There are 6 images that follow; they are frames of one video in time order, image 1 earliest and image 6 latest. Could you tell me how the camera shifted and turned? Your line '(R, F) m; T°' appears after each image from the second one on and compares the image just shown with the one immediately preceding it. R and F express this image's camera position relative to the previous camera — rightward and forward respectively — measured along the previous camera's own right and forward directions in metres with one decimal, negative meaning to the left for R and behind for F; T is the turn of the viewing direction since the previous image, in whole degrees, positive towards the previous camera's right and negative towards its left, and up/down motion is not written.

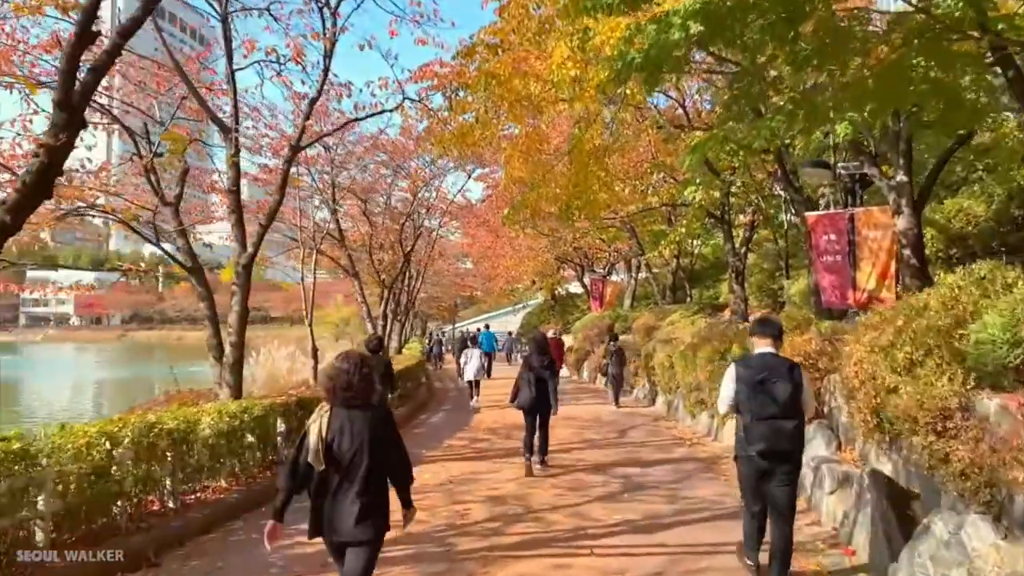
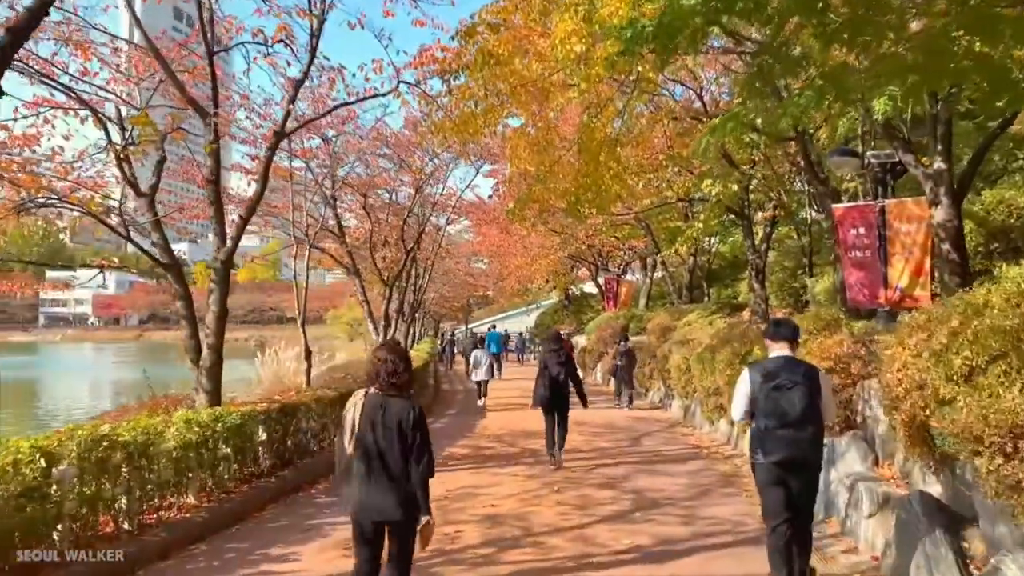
(+0.1, +0.7) m; -1°
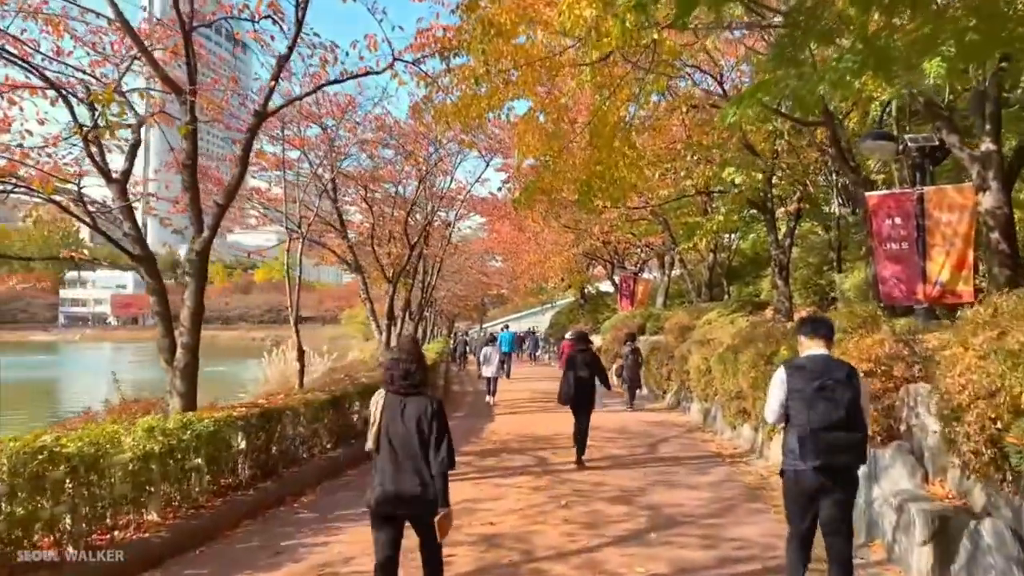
(+0.1, +0.7) m; -1°
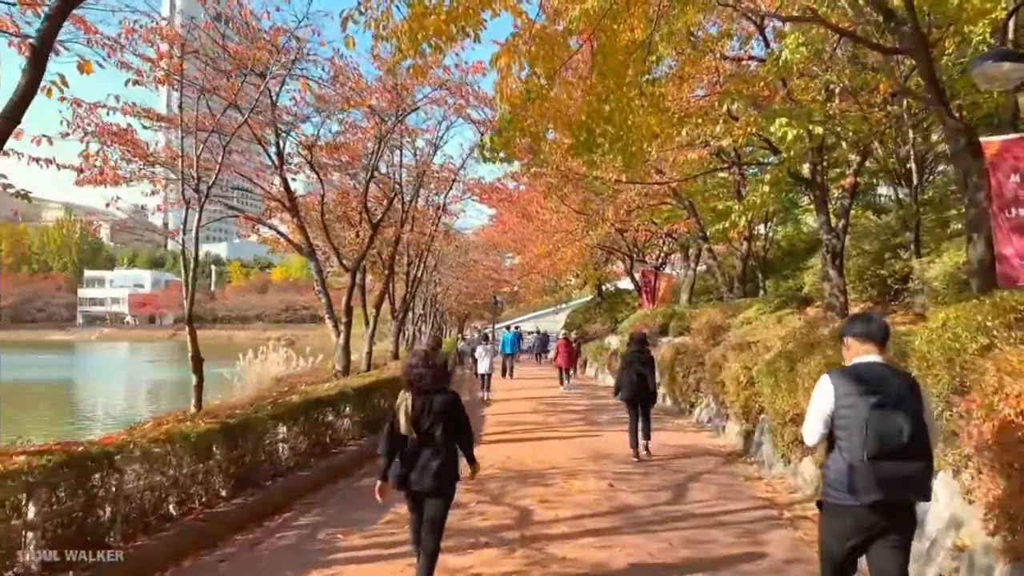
(+0.4, +2.7) m; -2°
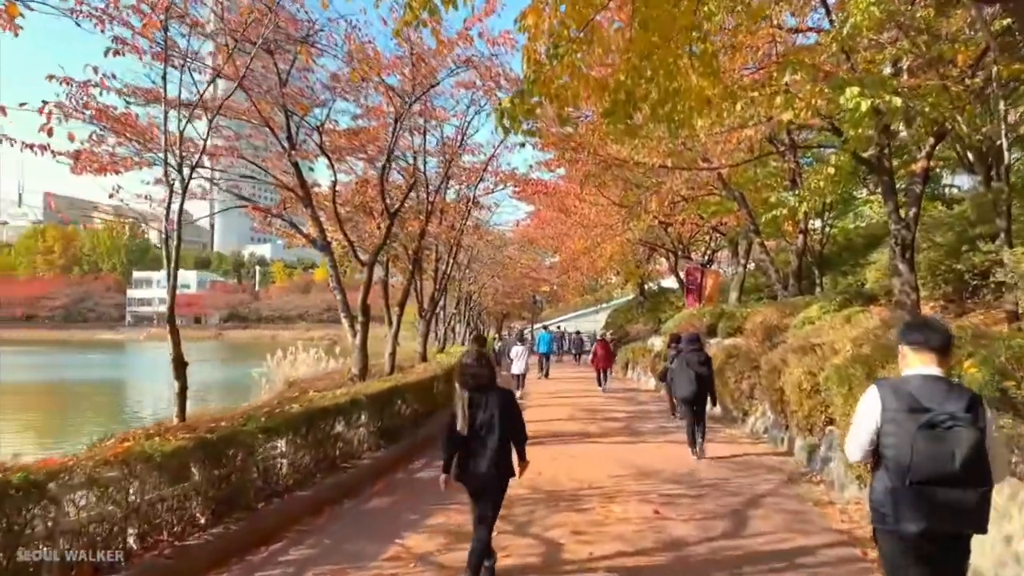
(+0.1, +1.0) m; -3°
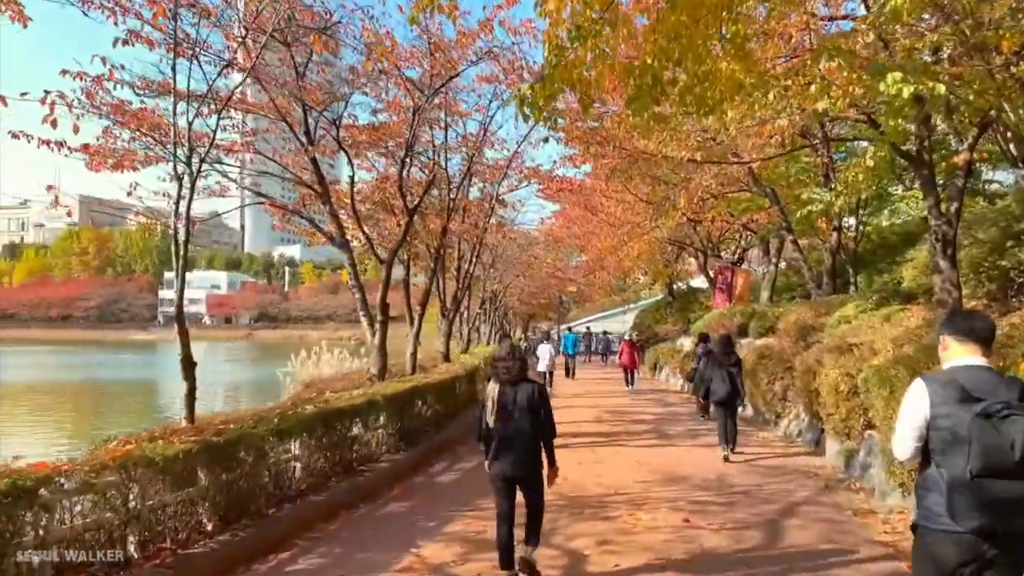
(+0.1, +0.3) m; -2°
